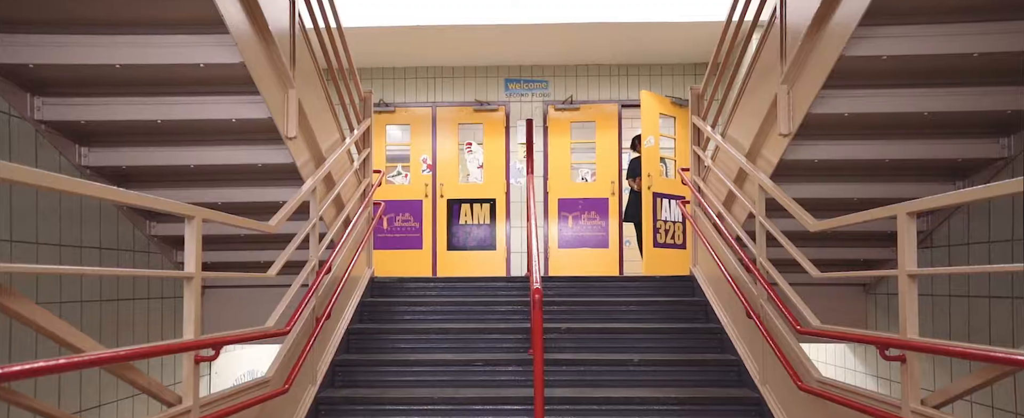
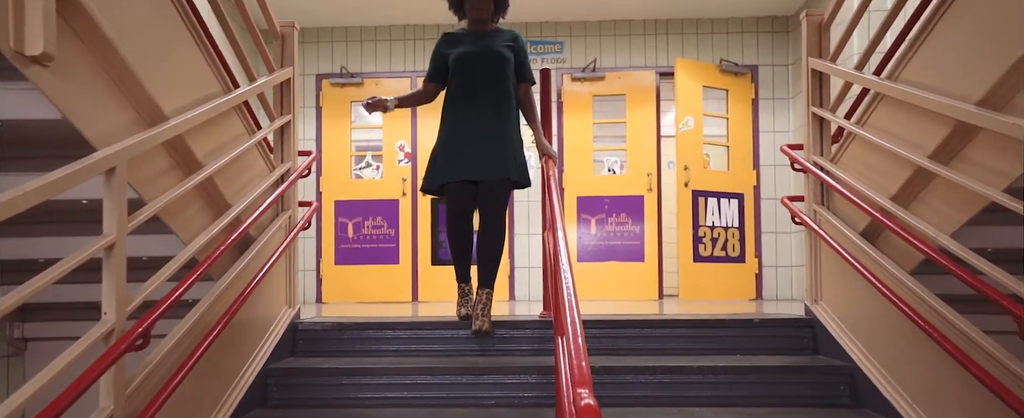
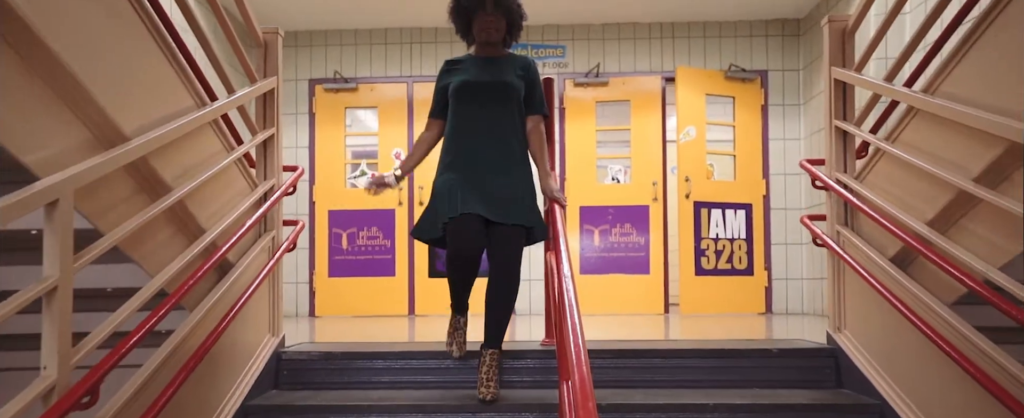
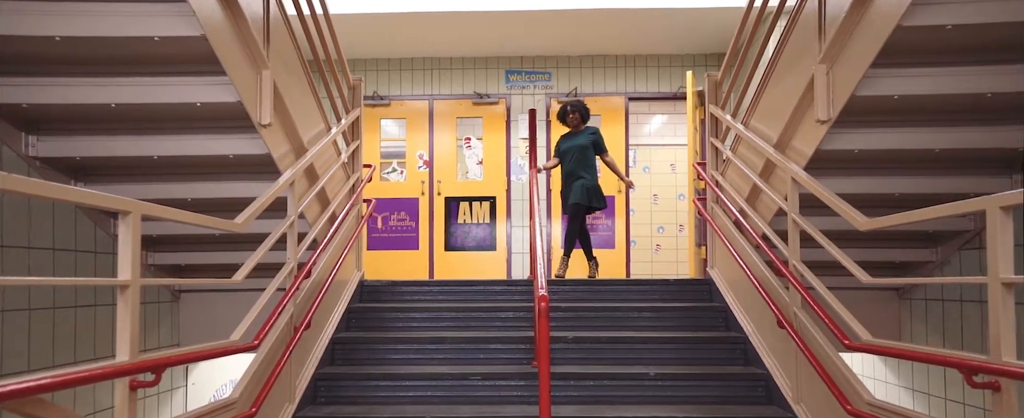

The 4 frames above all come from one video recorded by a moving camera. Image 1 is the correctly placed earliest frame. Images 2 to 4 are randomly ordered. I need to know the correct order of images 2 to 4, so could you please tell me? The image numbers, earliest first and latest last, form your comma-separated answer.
4, 2, 3
